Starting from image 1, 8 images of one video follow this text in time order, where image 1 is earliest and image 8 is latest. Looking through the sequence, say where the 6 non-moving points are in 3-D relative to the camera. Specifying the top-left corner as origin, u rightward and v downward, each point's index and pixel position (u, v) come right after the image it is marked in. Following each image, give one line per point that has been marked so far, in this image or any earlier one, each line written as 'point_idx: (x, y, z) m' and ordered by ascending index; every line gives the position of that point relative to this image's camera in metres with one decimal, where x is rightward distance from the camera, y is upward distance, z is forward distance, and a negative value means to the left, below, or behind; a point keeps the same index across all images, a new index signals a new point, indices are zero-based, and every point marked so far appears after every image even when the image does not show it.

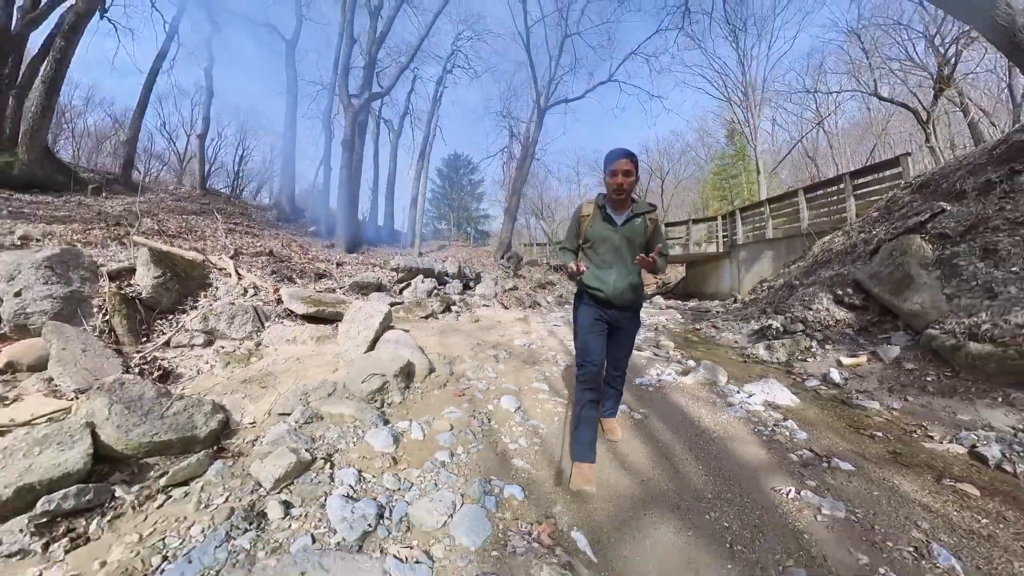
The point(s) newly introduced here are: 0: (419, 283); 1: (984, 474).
0: (-1.4, +0.1, +6.0) m
1: (+2.3, -0.9, +1.9) m
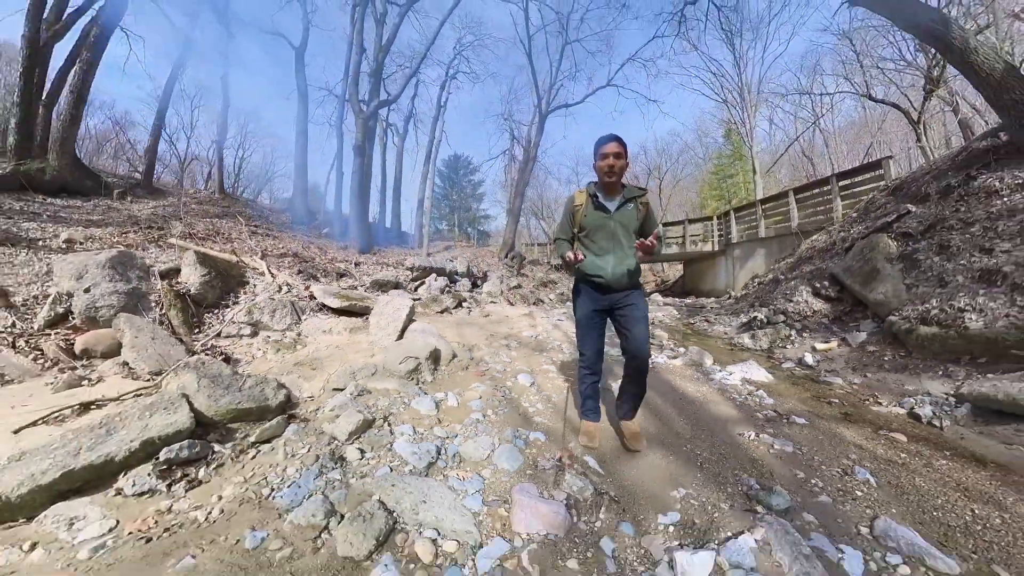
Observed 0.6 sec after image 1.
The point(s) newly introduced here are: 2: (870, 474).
0: (-1.3, +0.1, +6.4) m
1: (+2.4, -0.8, +2.4) m
2: (+1.6, -0.8, +1.8) m
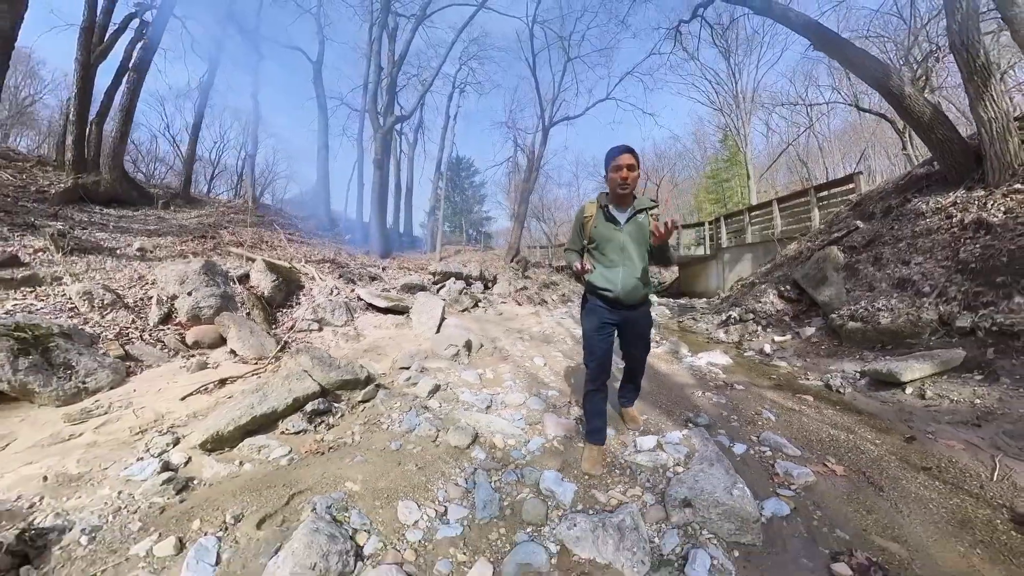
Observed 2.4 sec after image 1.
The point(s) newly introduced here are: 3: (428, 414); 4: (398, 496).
0: (-1.1, +0.1, +7.3) m
1: (+2.6, -0.9, +3.3) m
2: (+1.7, -0.8, +2.7) m
3: (-0.5, -0.8, +2.6) m
4: (-0.5, -0.9, +1.6) m
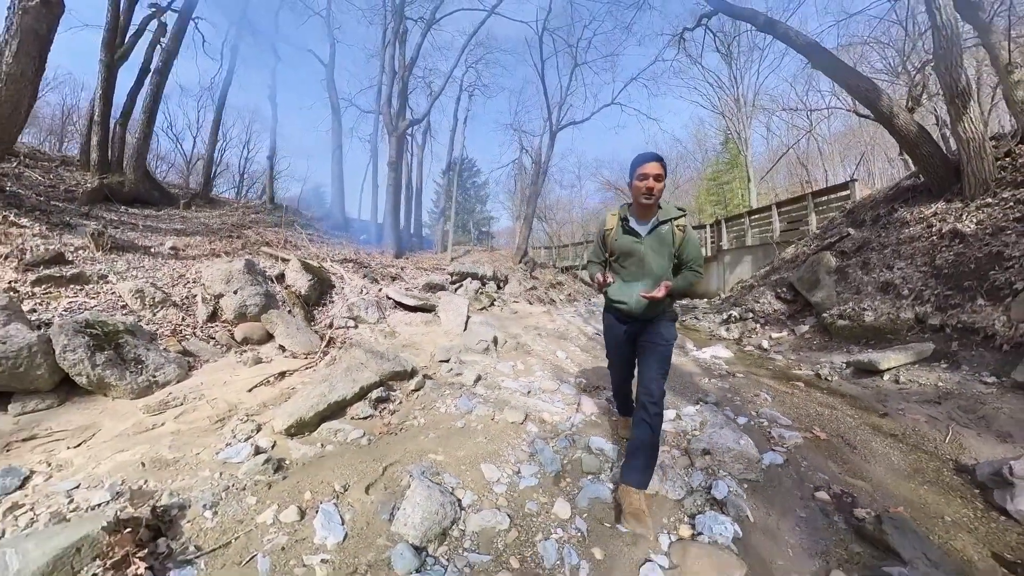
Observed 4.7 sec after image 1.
0: (-0.8, +0.1, +7.8) m
1: (+2.8, -0.9, +3.8) m
2: (+2.0, -0.9, +3.2) m
3: (-0.3, -0.8, +3.1) m
4: (-0.2, -0.9, +2.1) m
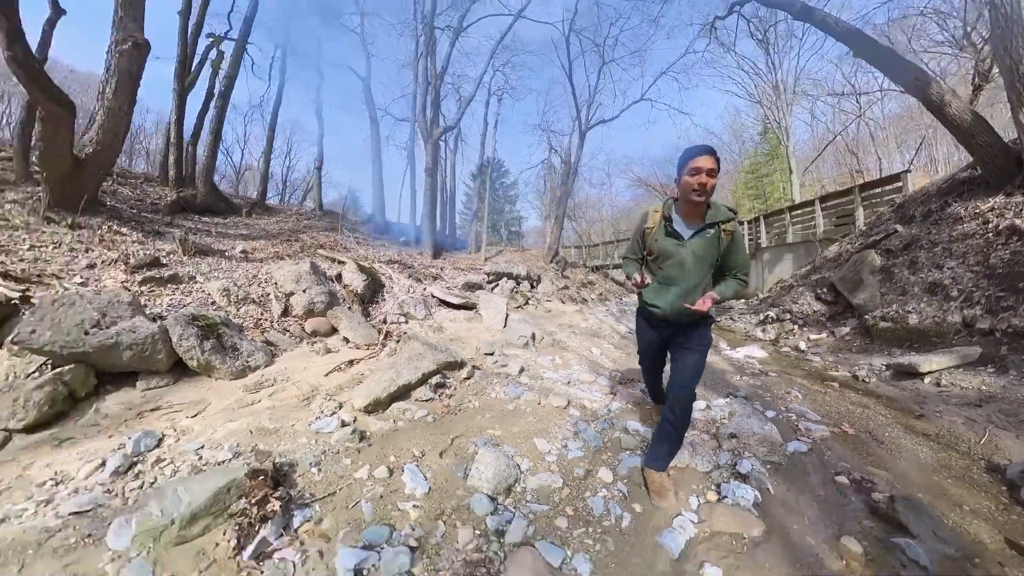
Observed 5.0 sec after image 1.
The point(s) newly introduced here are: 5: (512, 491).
0: (-0.2, +0.1, +8.1) m
1: (+3.2, -0.9, +3.9) m
2: (+2.4, -0.9, +3.3) m
3: (+0.1, -0.8, +3.4) m
4: (+0.1, -0.9, +2.4) m
5: (0.0, -1.0, +2.0) m
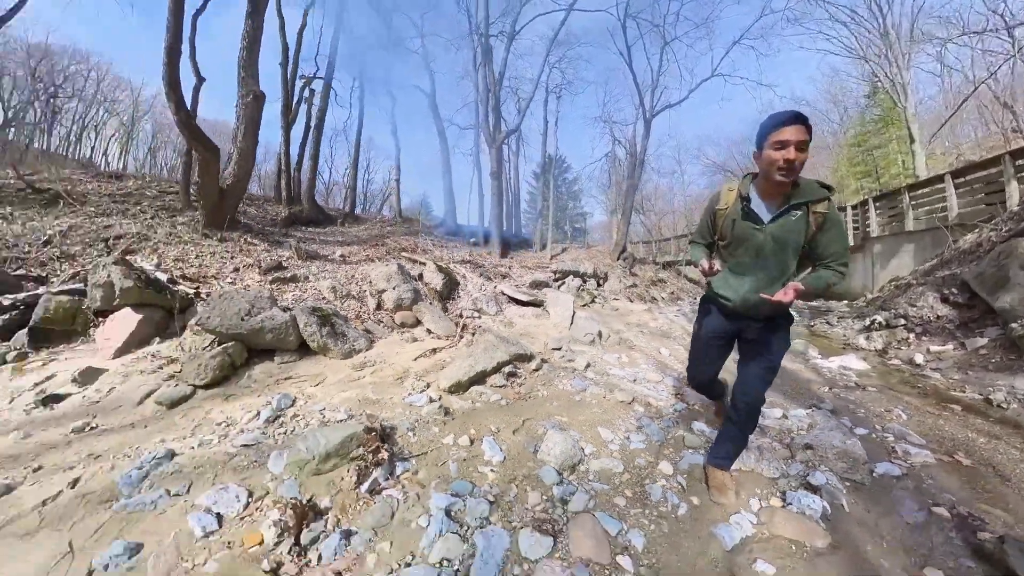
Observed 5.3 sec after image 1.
0: (+1.3, +0.2, +8.2) m
1: (+3.8, -1.0, +3.4) m
2: (+2.9, -0.9, +3.0) m
3: (+0.7, -0.8, +3.5) m
4: (+0.5, -0.9, +2.5) m
5: (+0.3, -1.0, +2.1) m
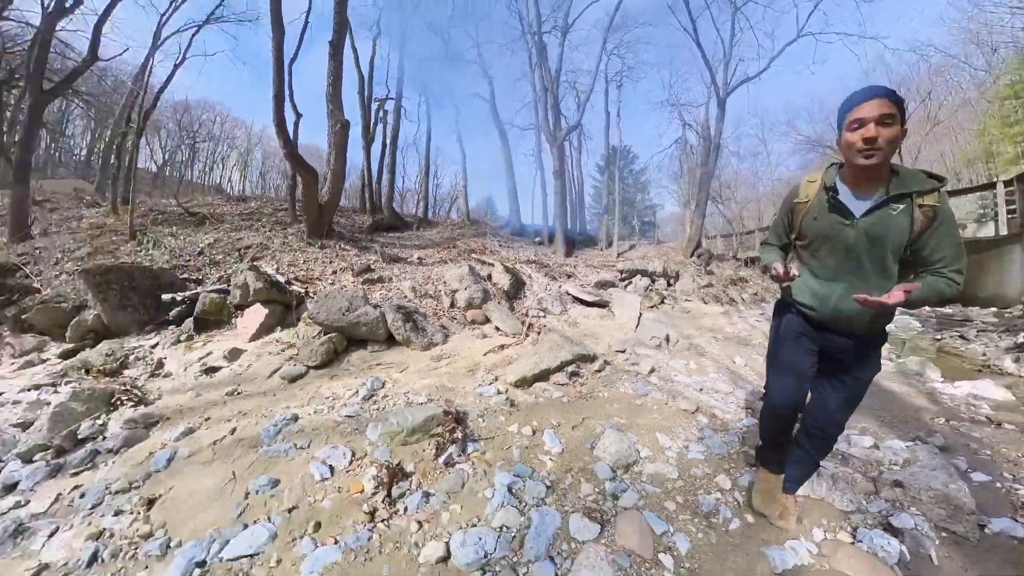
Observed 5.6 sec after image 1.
0: (+2.7, 0.0, +8.0) m
1: (+4.3, -1.1, +2.9) m
2: (+3.3, -1.1, +2.6) m
3: (+1.2, -0.8, +3.5) m
4: (+0.9, -0.9, +2.6) m
5: (+0.6, -1.0, +2.2) m
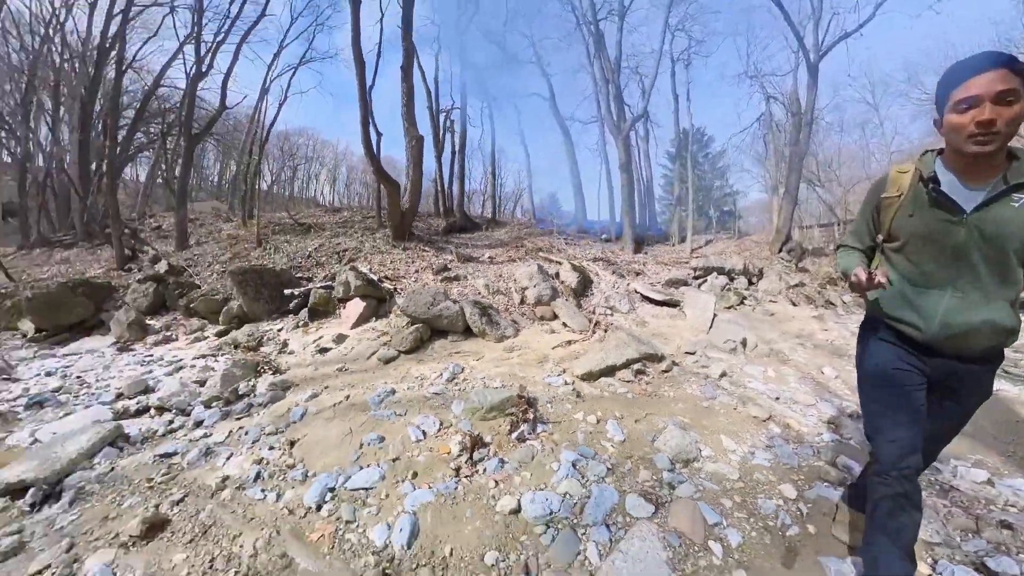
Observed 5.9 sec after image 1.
0: (+4.1, 0.0, +7.6) m
1: (+4.8, -1.2, +2.2) m
2: (+3.7, -1.1, +2.2) m
3: (+1.8, -0.8, +3.4) m
4: (+1.3, -0.9, +2.5) m
5: (+1.0, -1.0, +2.2) m
